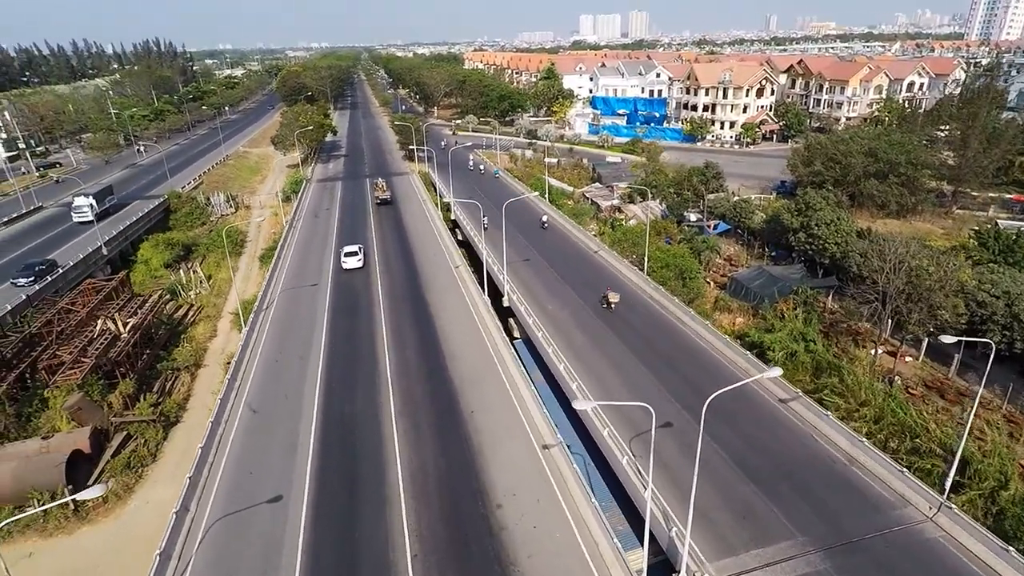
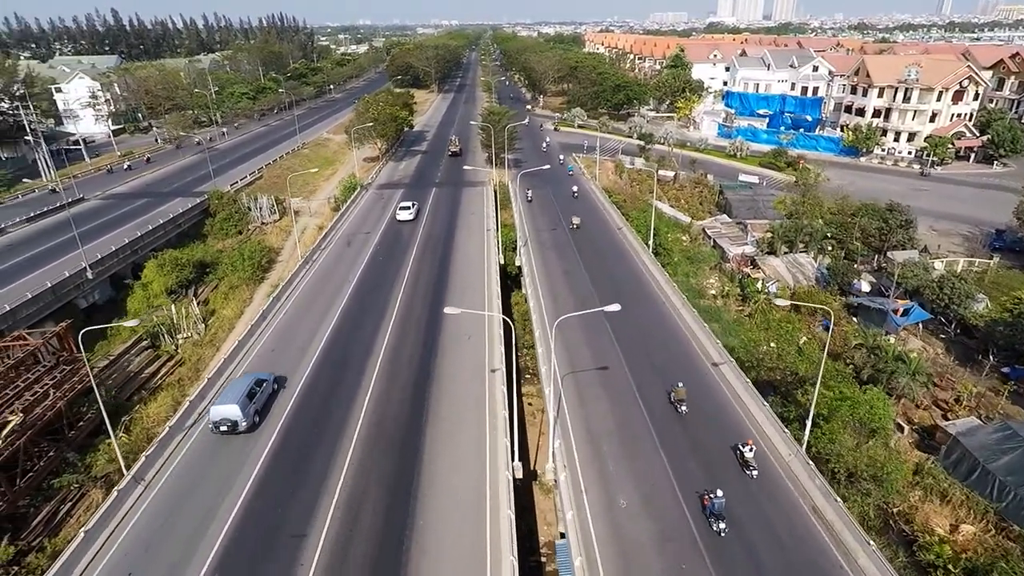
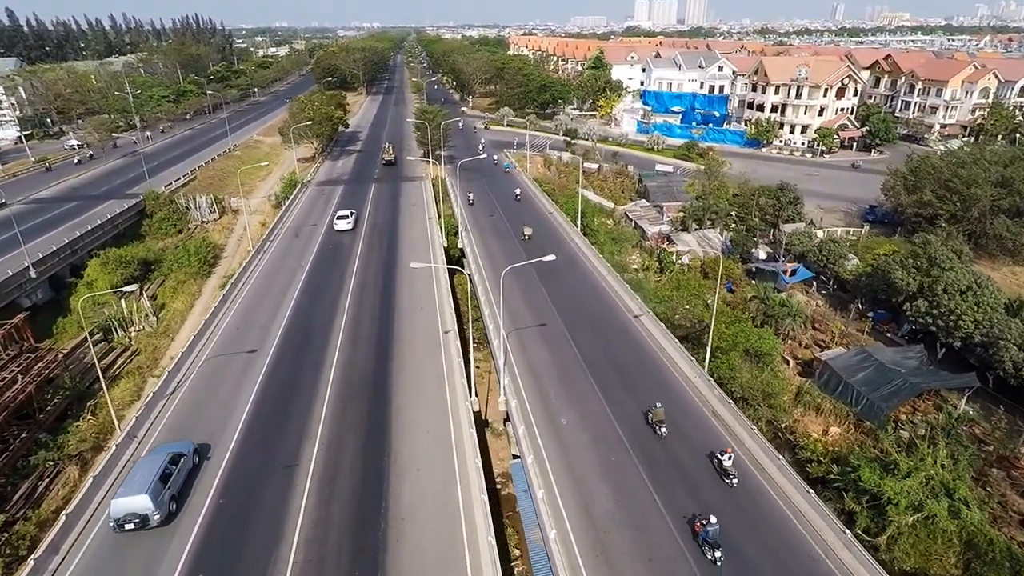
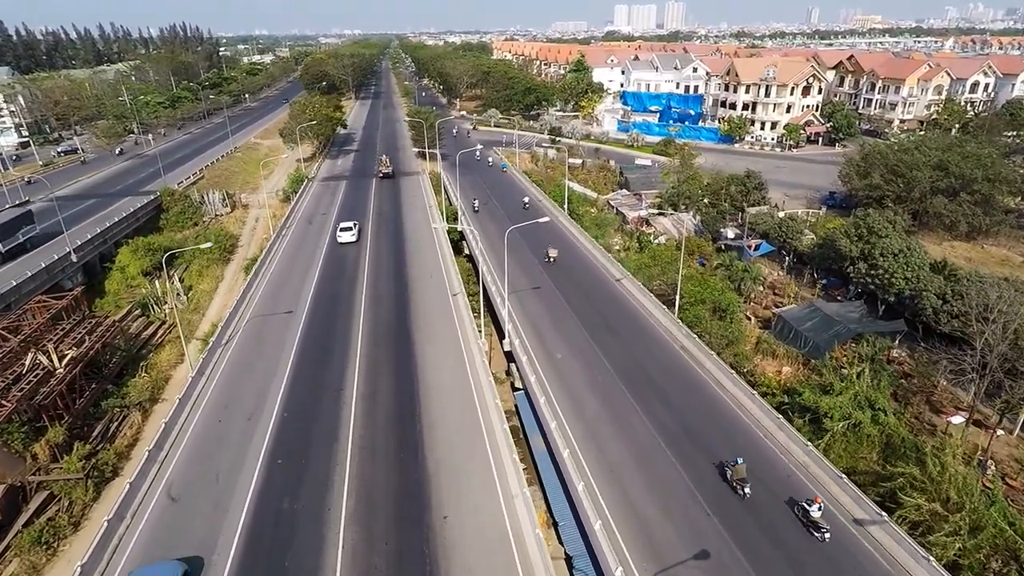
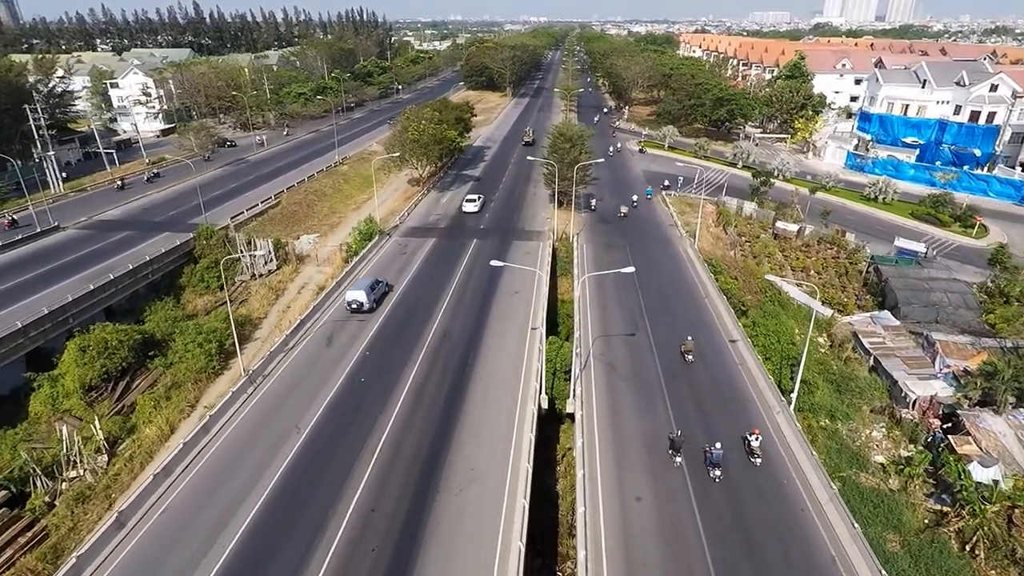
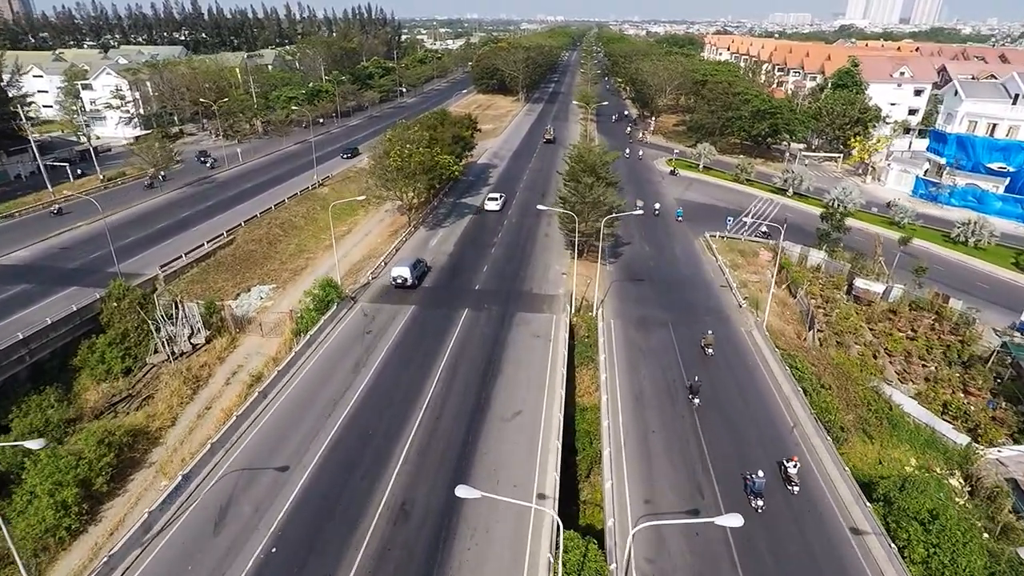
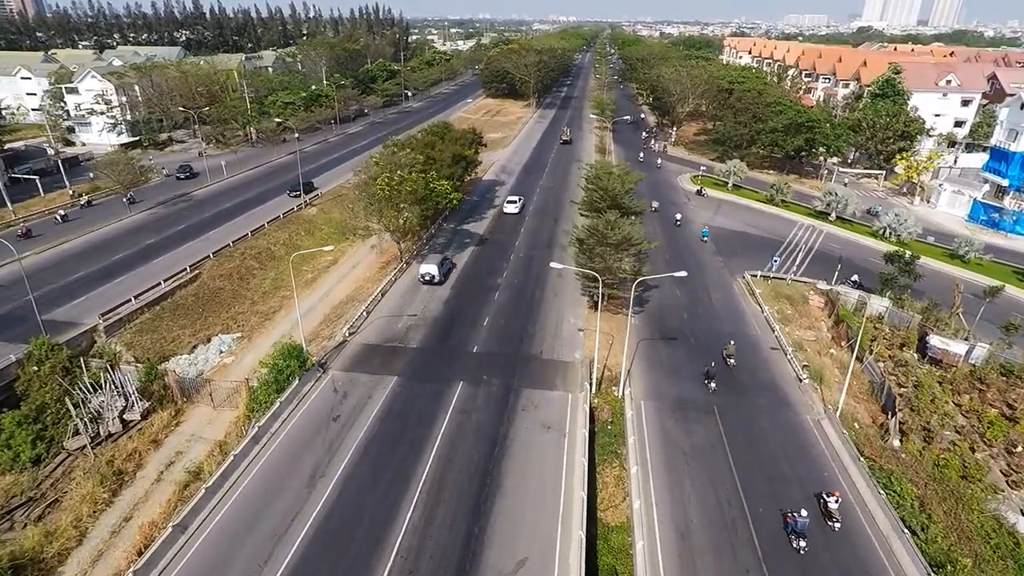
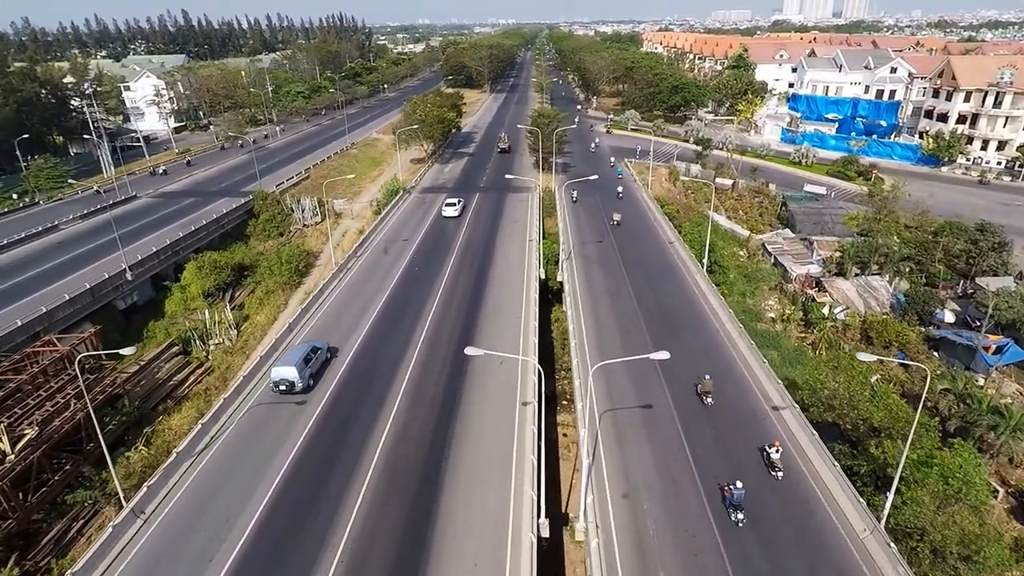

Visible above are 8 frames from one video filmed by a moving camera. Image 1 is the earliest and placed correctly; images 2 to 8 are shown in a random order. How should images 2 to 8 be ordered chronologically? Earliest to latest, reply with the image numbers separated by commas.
4, 3, 2, 8, 5, 6, 7
